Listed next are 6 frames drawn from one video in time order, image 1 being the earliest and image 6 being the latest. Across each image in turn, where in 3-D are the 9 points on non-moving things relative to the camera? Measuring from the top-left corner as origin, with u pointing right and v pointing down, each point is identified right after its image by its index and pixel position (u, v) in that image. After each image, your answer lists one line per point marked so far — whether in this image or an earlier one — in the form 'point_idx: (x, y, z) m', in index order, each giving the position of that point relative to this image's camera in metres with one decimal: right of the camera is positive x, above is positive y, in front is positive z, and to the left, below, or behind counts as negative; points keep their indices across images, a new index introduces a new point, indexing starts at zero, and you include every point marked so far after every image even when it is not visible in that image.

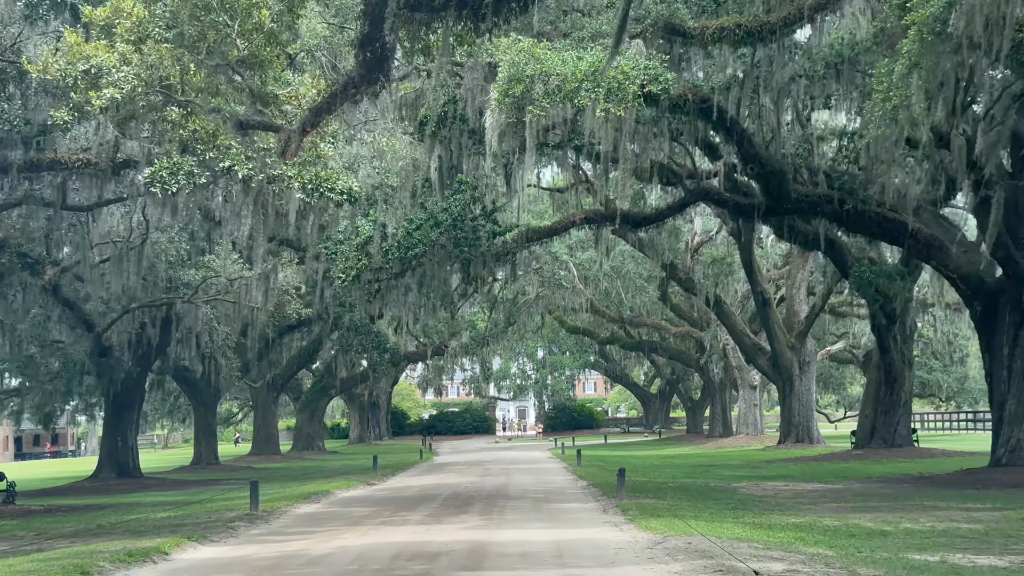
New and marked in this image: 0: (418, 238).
0: (-1.3, +0.7, +19.6) m
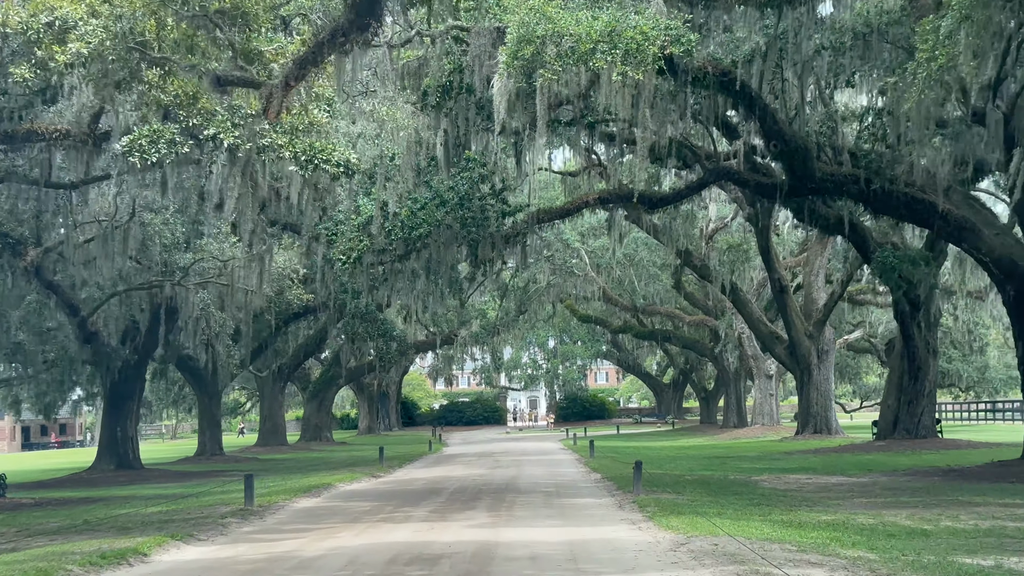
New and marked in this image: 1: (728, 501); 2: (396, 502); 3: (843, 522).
0: (-1.1, +0.9, +18.7) m
1: (+2.2, -2.1, +14.8) m
2: (-1.2, -2.3, +15.7) m
3: (+2.6, -1.9, +11.7) m
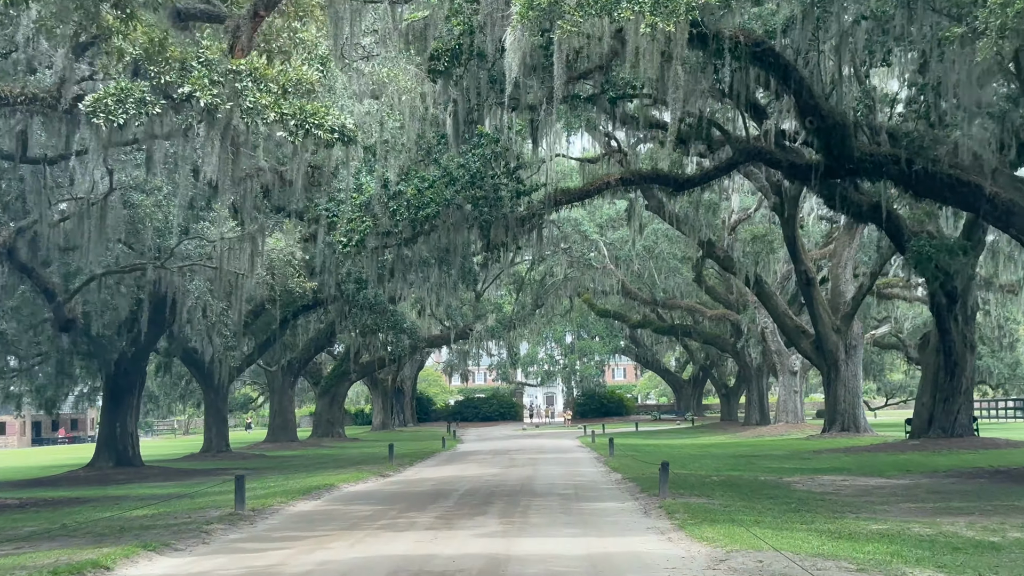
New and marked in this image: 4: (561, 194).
0: (-1.0, +1.1, +17.4) m
1: (+2.3, -2.0, +13.5) m
2: (-1.1, -2.1, +14.5) m
3: (+2.7, -1.7, +10.5) m
4: (+0.6, +1.2, +19.4) m
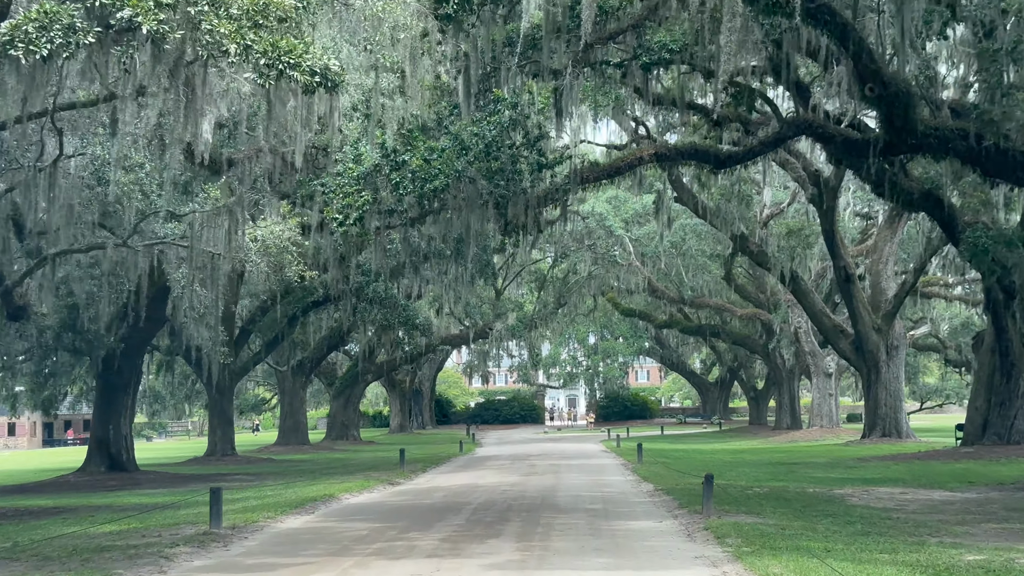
0: (-0.7, +1.2, +15.6) m
1: (+2.4, -1.9, +11.6) m
2: (-0.9, -2.0, +12.6) m
3: (+2.8, -1.6, +8.6) m
4: (+0.9, +1.3, +17.5) m
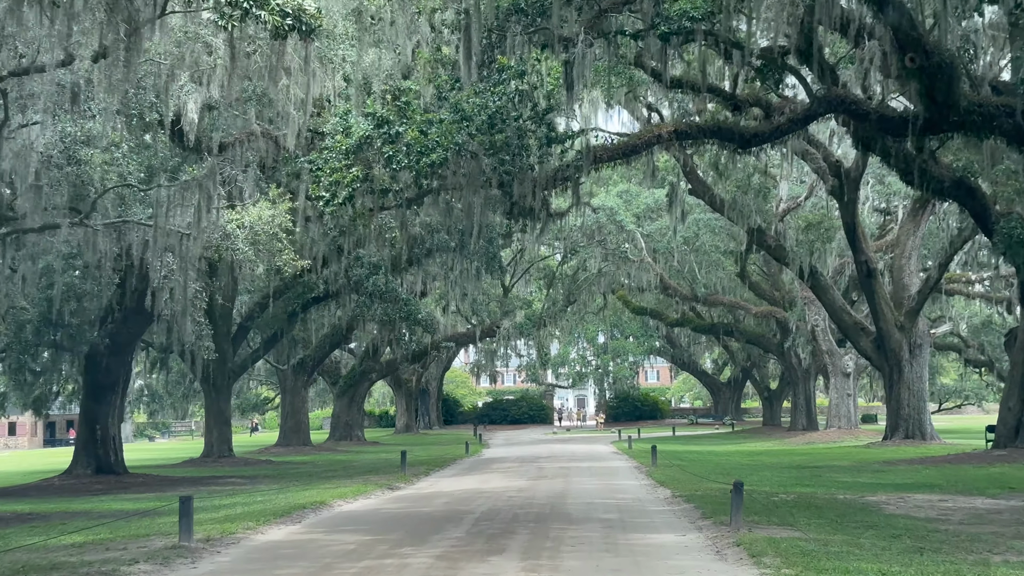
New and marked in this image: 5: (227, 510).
0: (-0.7, +1.3, +14.4) m
1: (+2.5, -1.8, +10.4) m
2: (-0.9, -1.9, +11.4) m
3: (+2.8, -1.5, +7.3) m
4: (+1.0, +1.4, +16.2) m
5: (-2.9, -2.2, +15.1) m
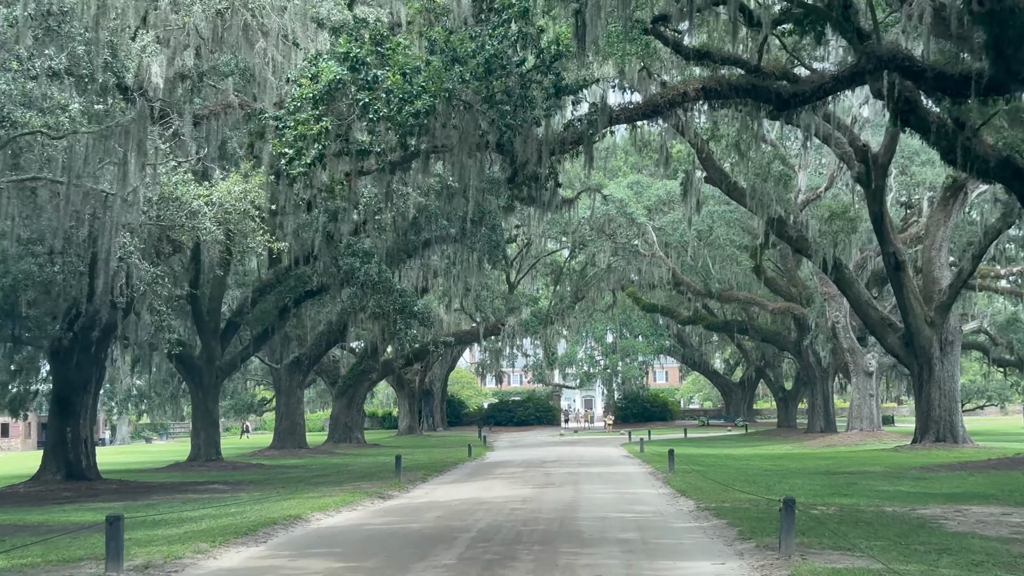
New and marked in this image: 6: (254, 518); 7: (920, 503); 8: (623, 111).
0: (-0.6, +1.5, +12.5) m
1: (+2.5, -1.6, +8.5) m
2: (-0.9, -1.7, +9.5) m
3: (+2.8, -1.3, +5.4) m
4: (+1.0, +1.6, +14.4) m
5: (-2.9, -2.1, +13.2) m
6: (-2.4, -2.1, +13.7) m
7: (+4.1, -2.2, +15.1) m
8: (+1.1, +1.7, +14.9) m
